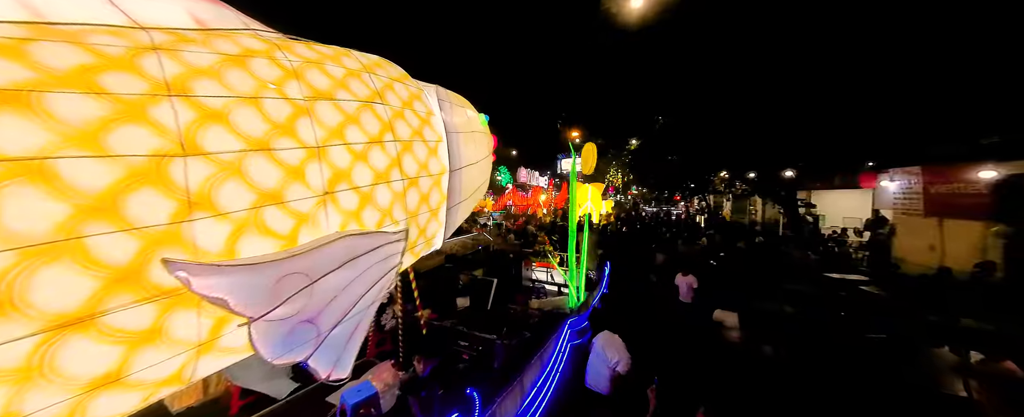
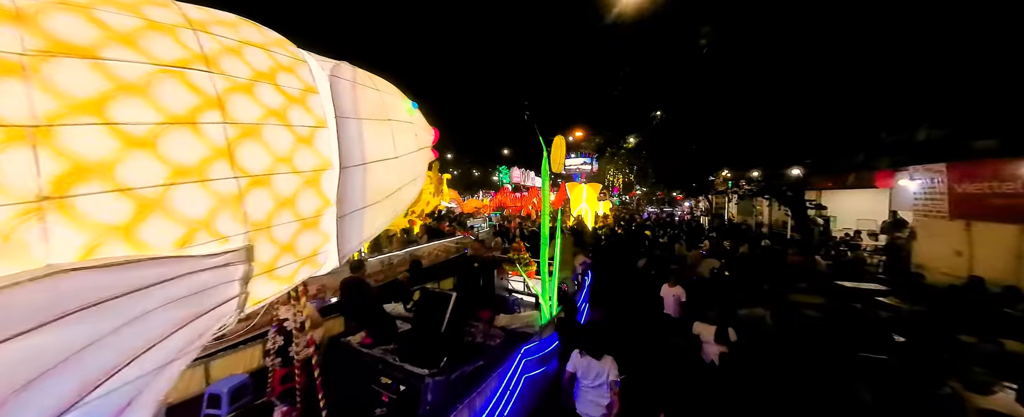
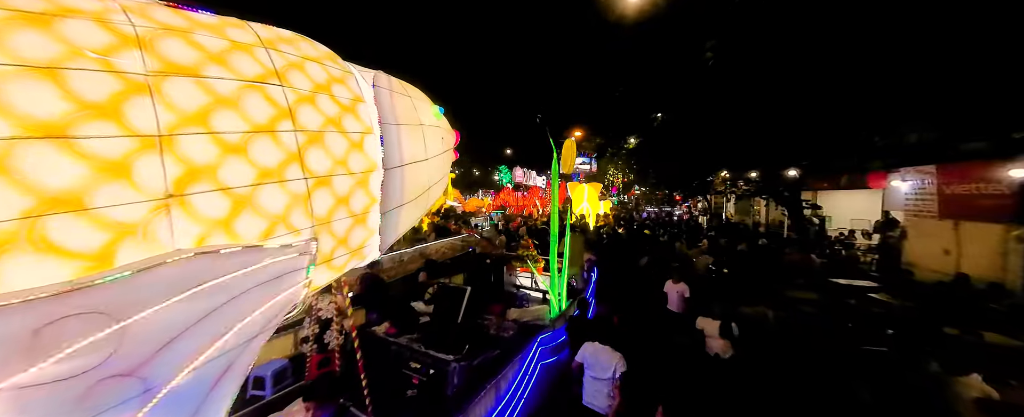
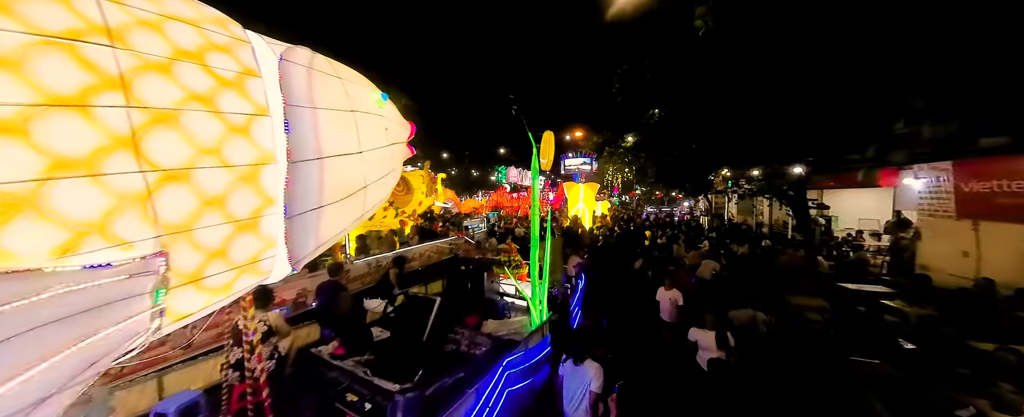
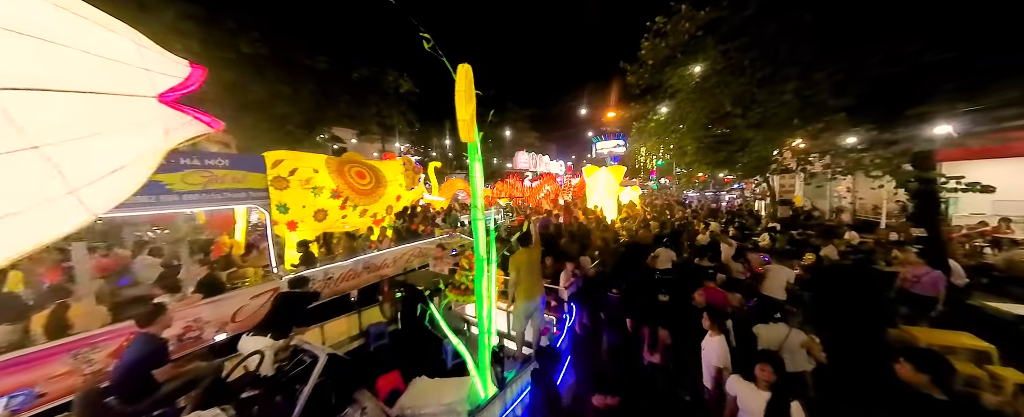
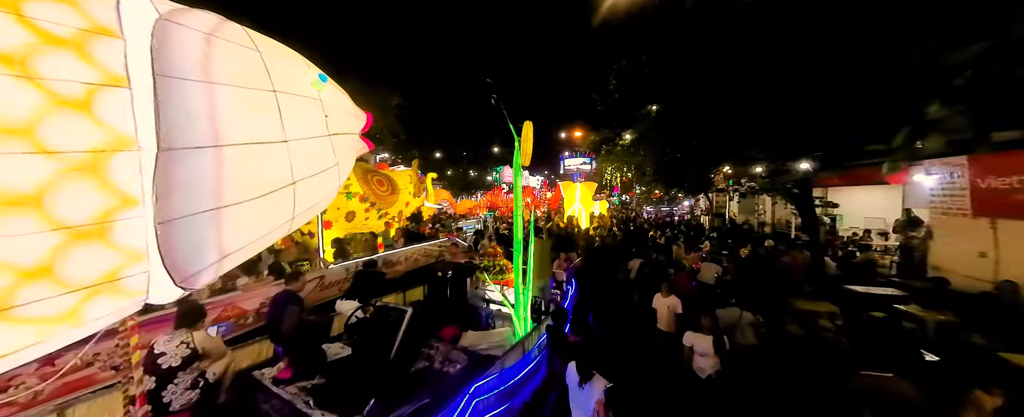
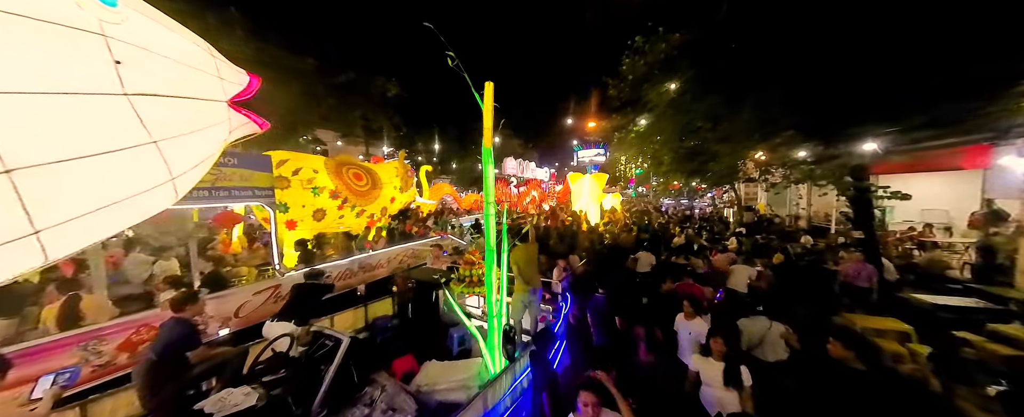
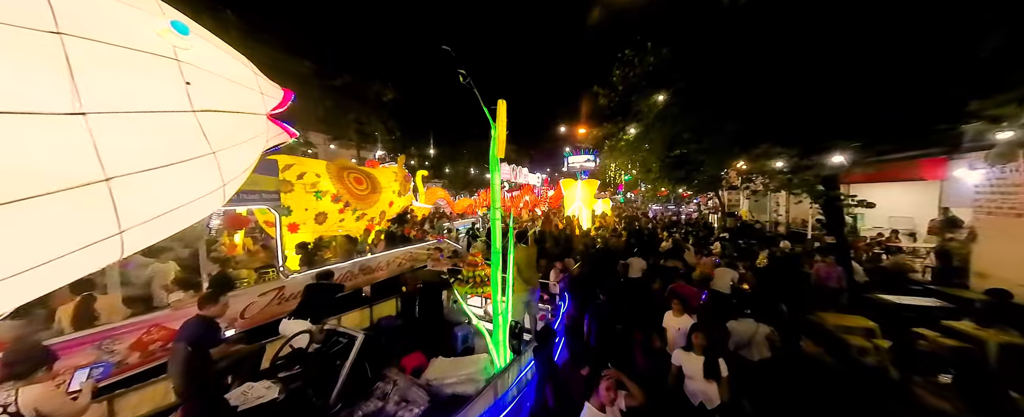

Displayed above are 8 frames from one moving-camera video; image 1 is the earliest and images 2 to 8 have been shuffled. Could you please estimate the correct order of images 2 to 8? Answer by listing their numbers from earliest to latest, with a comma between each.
3, 2, 4, 6, 8, 7, 5
